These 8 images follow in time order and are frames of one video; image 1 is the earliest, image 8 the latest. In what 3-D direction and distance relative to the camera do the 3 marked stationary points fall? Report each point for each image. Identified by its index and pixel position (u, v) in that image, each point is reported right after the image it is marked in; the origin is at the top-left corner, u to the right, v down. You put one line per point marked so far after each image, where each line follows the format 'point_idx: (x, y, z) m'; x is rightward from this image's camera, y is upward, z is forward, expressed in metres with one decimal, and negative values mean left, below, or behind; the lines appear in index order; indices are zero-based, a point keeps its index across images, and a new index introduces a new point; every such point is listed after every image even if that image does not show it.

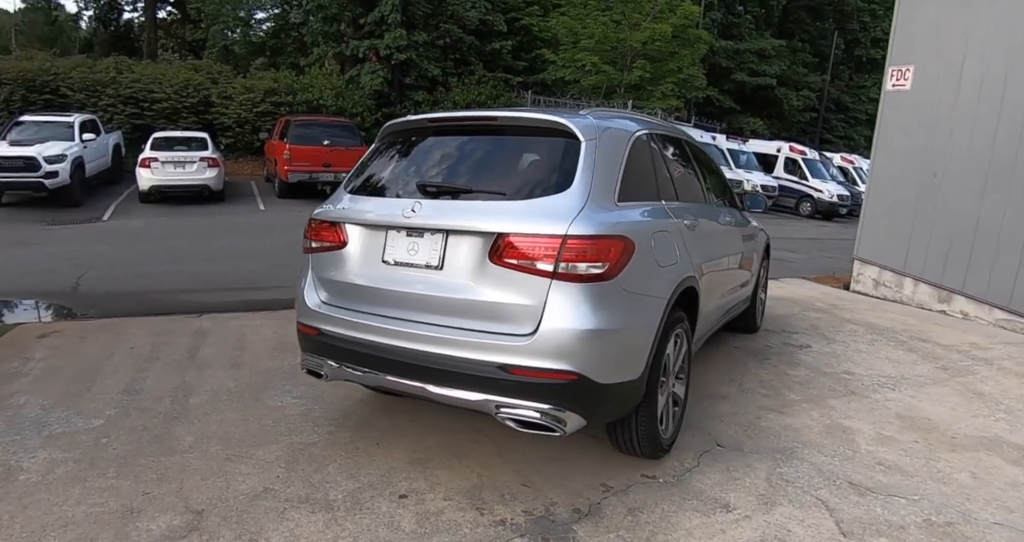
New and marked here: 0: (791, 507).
0: (+1.2, -1.0, +3.0) m
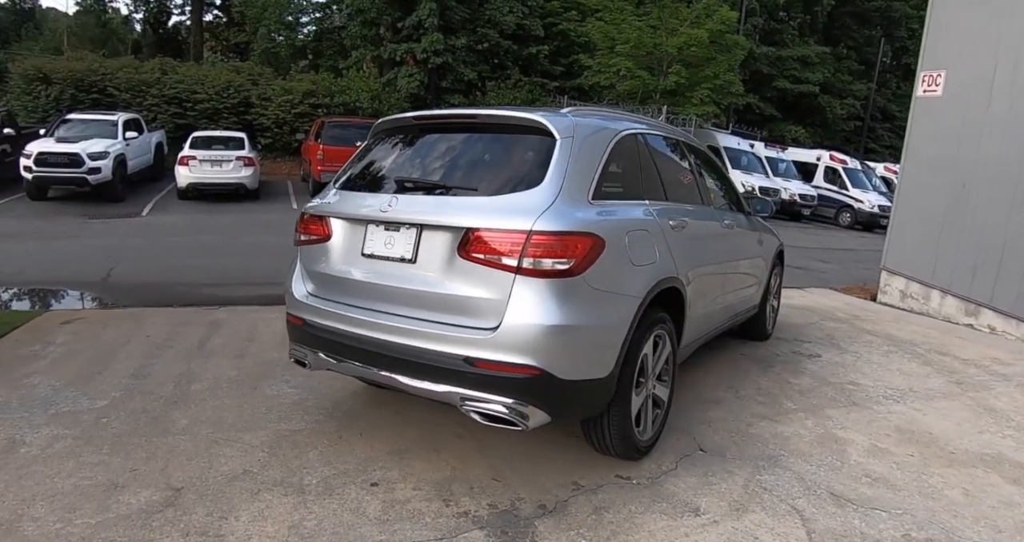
0: (+1.1, -1.1, +2.9) m
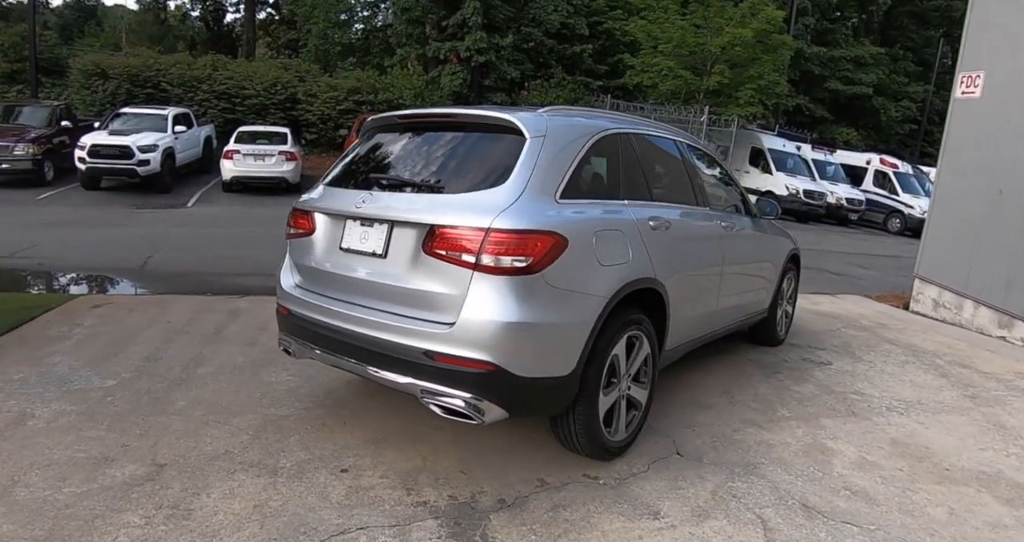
0: (+0.9, -1.1, +2.9) m
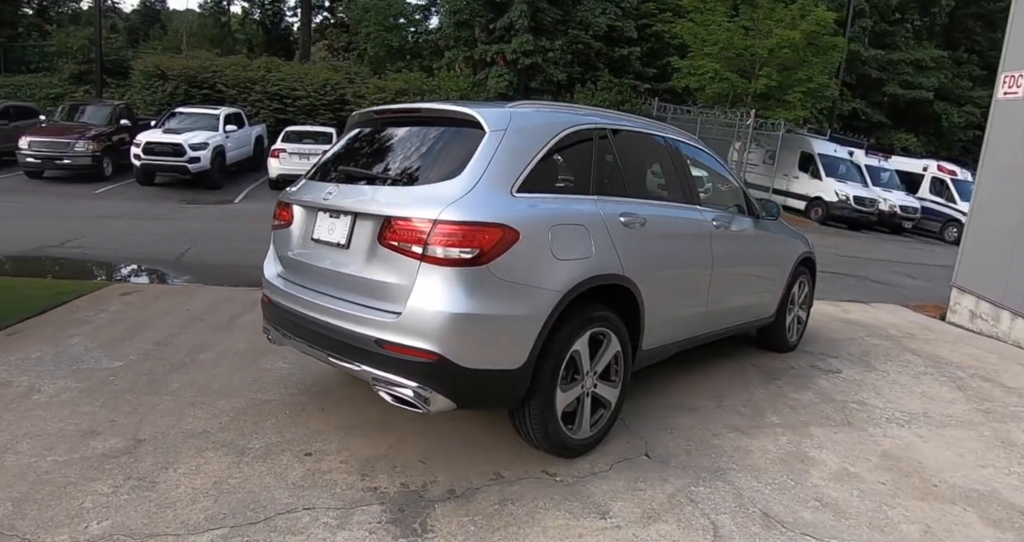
0: (+0.7, -1.1, +2.8) m
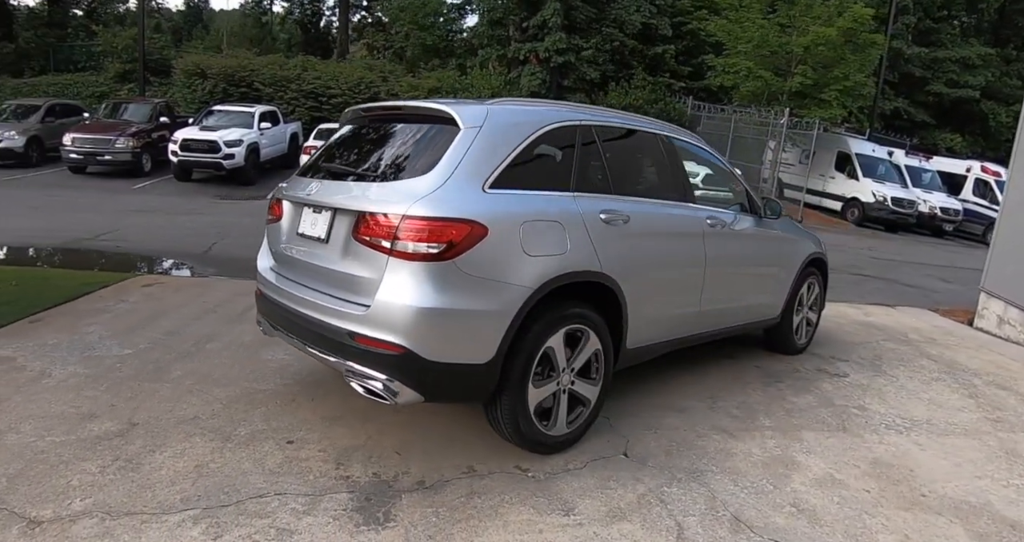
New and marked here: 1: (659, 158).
0: (+0.5, -1.0, +2.8) m
1: (+0.9, +0.7, +4.0) m
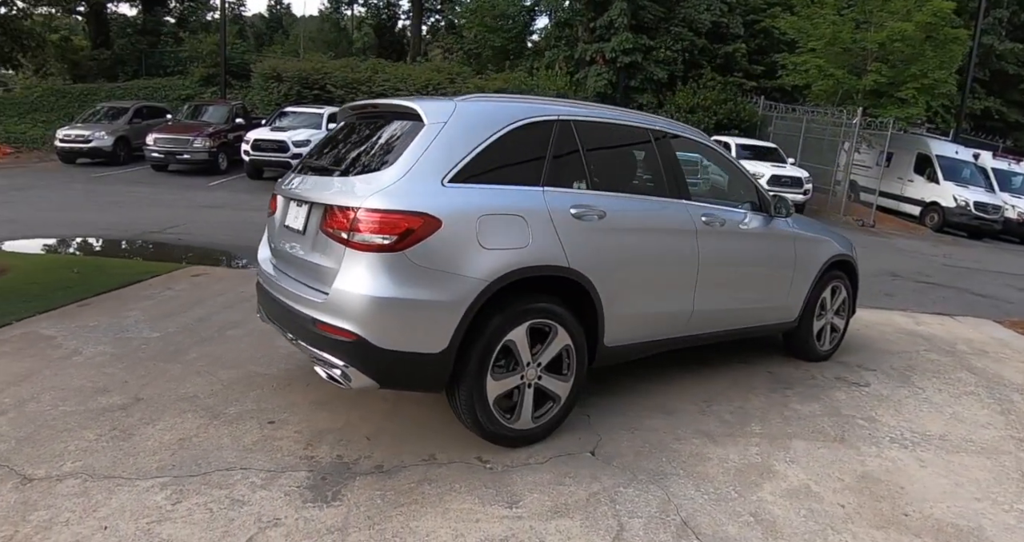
0: (+0.3, -1.0, +2.8) m
1: (+0.8, +0.7, +4.0) m
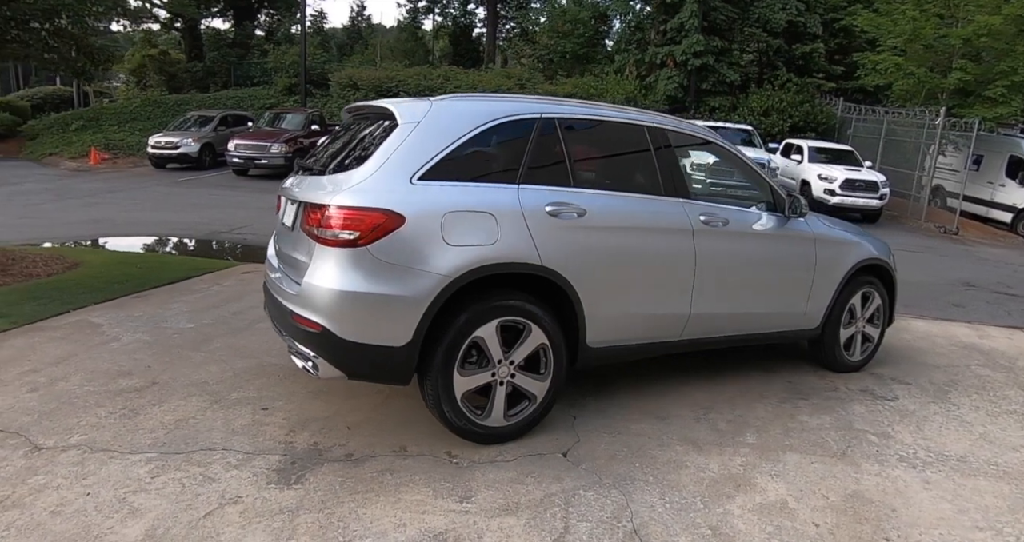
0: (+0.1, -1.0, +2.8) m
1: (+0.8, +0.7, +3.9) m
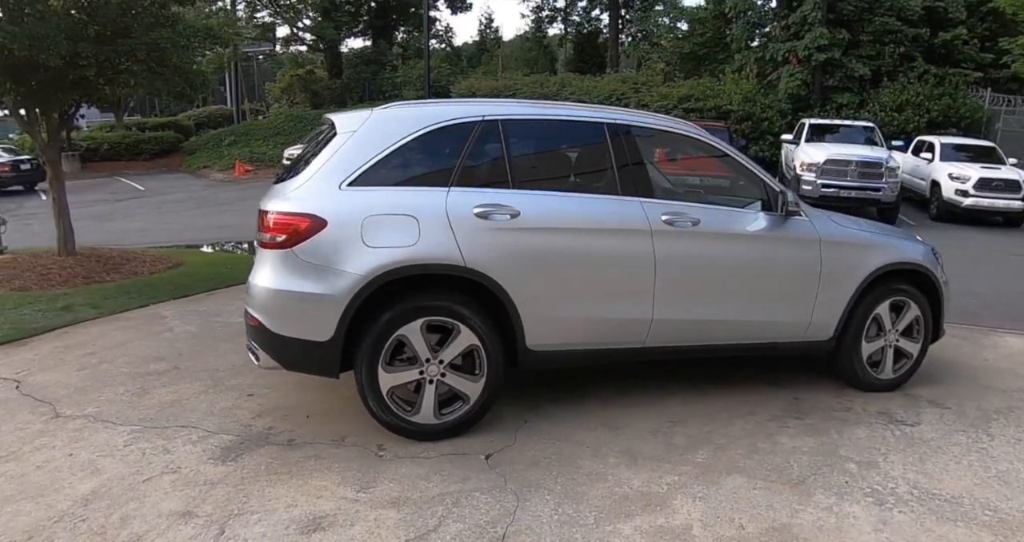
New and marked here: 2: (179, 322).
0: (-0.5, -1.0, +2.9) m
1: (+0.5, +0.6, +3.8) m
2: (-2.7, -0.4, +5.7) m
